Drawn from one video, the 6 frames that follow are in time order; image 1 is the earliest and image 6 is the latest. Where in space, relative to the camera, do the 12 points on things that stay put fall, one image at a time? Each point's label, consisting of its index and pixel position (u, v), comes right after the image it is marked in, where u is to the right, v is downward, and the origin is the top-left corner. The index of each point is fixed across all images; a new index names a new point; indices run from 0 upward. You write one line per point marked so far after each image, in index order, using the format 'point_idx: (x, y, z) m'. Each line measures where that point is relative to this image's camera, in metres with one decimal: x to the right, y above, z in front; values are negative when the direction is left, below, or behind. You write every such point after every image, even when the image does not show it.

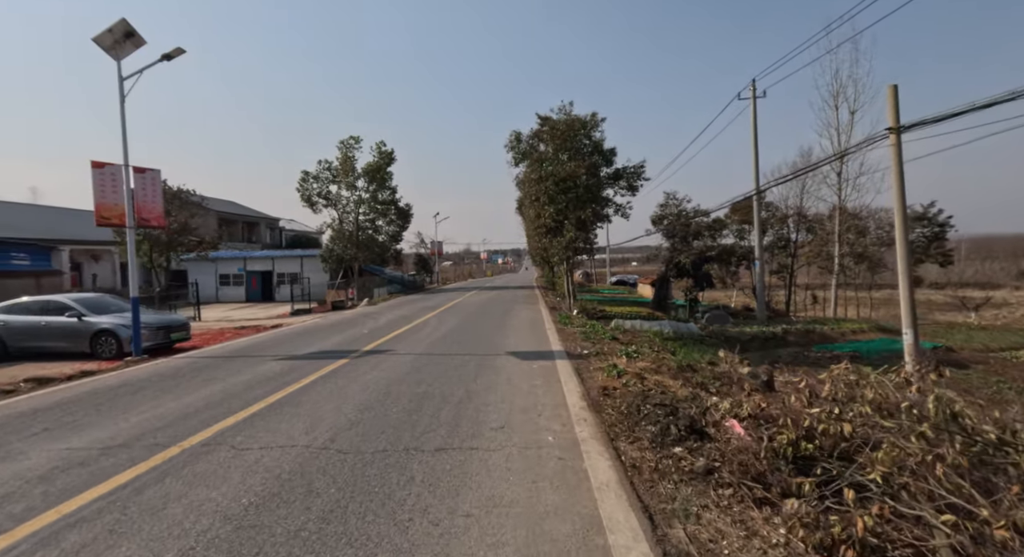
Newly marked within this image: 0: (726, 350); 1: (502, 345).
0: (+6.2, -2.1, +15.2) m
1: (-0.2, -1.2, +9.6) m
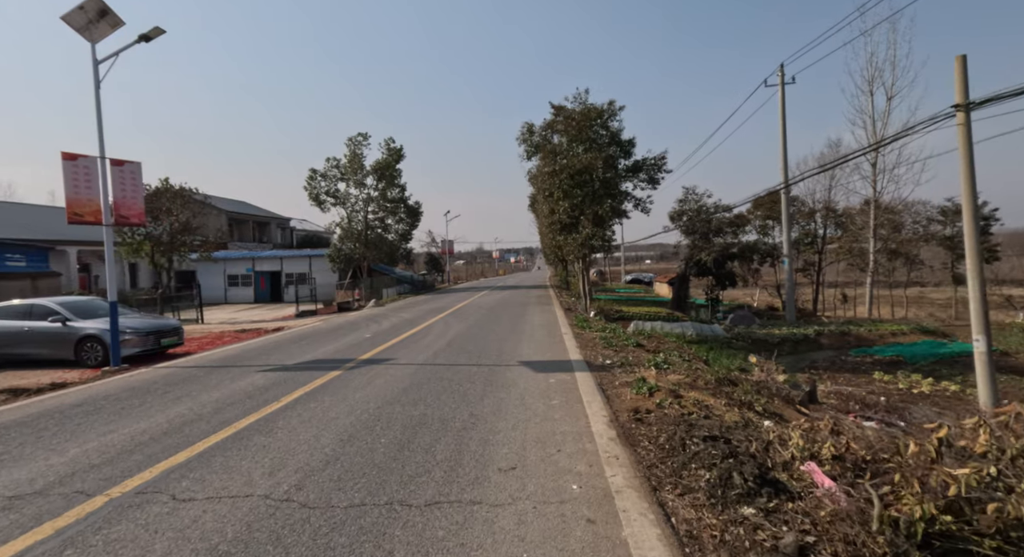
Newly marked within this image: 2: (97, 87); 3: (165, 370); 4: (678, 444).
0: (+6.6, -2.1, +14.1) m
1: (+0.1, -1.3, +8.6) m
2: (-6.6, +3.1, +8.4) m
3: (-5.5, -1.4, +8.3) m
4: (+1.3, -1.3, +4.0) m
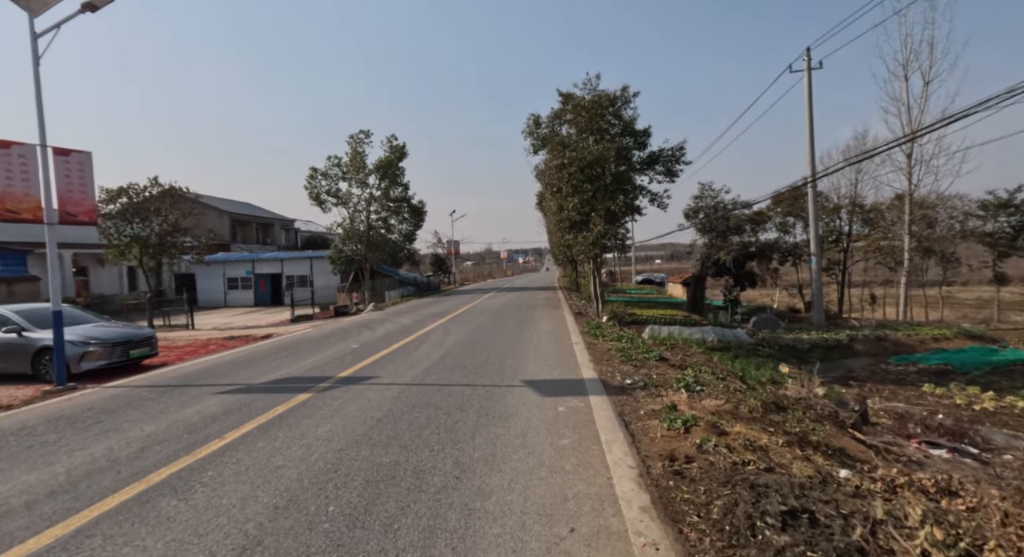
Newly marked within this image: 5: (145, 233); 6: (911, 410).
0: (+6.7, -2.1, +12.8) m
1: (+0.1, -1.3, +7.4) m
2: (-6.6, +3.0, +7.3) m
3: (-5.5, -1.5, +7.2) m
4: (+1.2, -1.3, +2.8) m
5: (-13.4, +1.7, +19.2) m
6: (+6.8, -2.3, +9.0) m
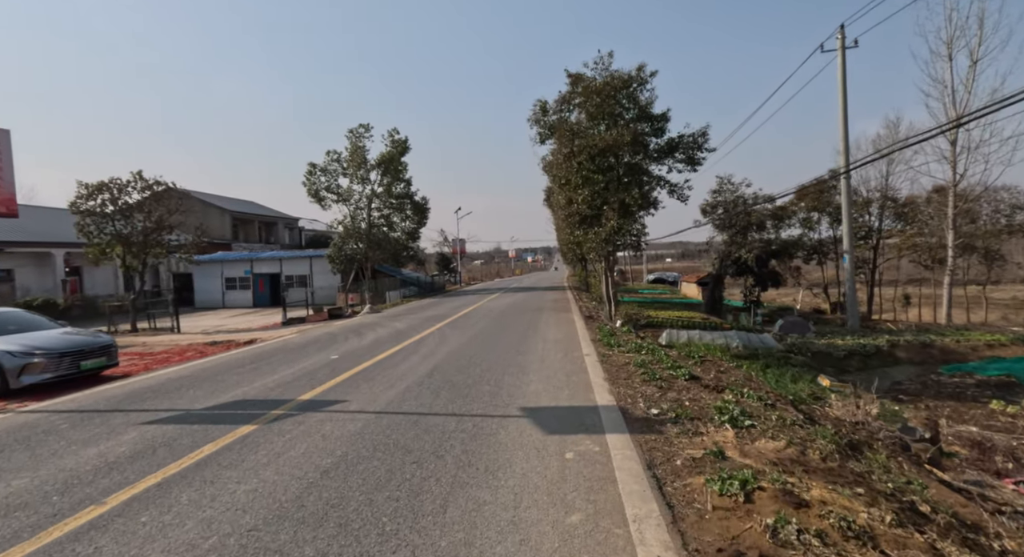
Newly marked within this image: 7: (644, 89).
0: (+6.8, -2.1, +11.3) m
1: (+0.1, -1.3, +6.1) m
2: (-6.7, +2.9, +6.1) m
3: (-5.5, -1.6, +6.0) m
4: (+1.1, -1.3, +1.4) m
5: (-13.2, +1.7, +18.1) m
6: (+6.8, -2.3, +7.6) m
7: (+3.4, +4.9, +13.5) m
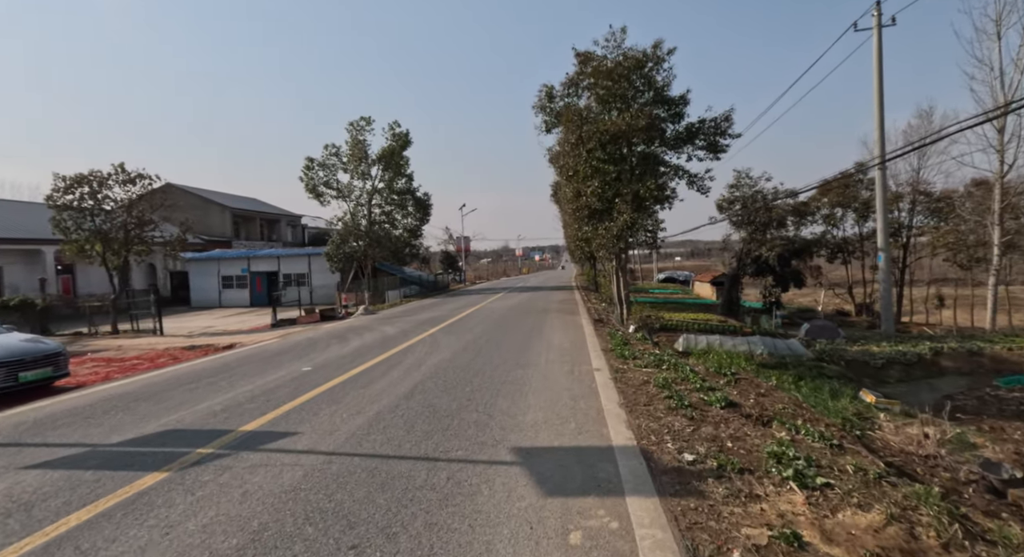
0: (+6.8, -2.1, +10.0) m
1: (0.0, -1.3, +4.8) m
2: (-6.7, +2.9, +5.0) m
3: (-5.6, -1.6, +4.8) m
4: (+1.0, -1.4, +0.2) m
5: (-13.1, +1.7, +17.1) m
6: (+6.8, -2.3, +6.2) m
7: (+3.4, +4.9, +12.2) m
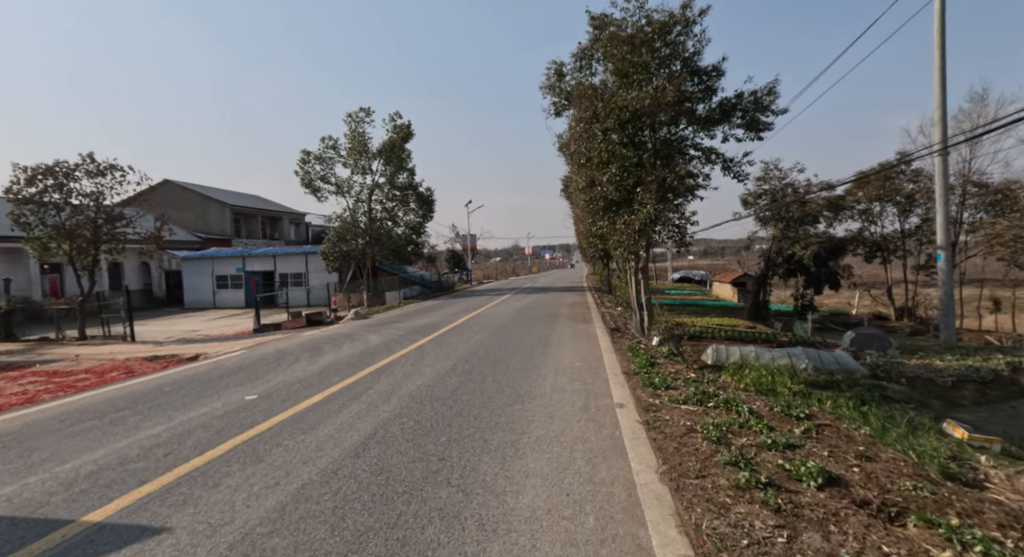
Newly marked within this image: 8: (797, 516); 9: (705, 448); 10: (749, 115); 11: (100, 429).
0: (+6.8, -2.2, +8.1) m
1: (-0.1, -1.4, +3.1) m
2: (-6.8, +2.9, +3.3) m
3: (-5.6, -1.6, +3.2) m
4: (+0.8, -1.4, -1.6) m
5: (-12.9, +1.7, +15.6) m
6: (+6.7, -2.4, +4.4) m
7: (+3.5, +4.8, +10.4) m
8: (+1.6, -1.3, +3.0) m
9: (+1.5, -1.3, +4.1) m
10: (+4.8, +3.3, +10.8) m
11: (-4.2, -1.5, +5.4) m
